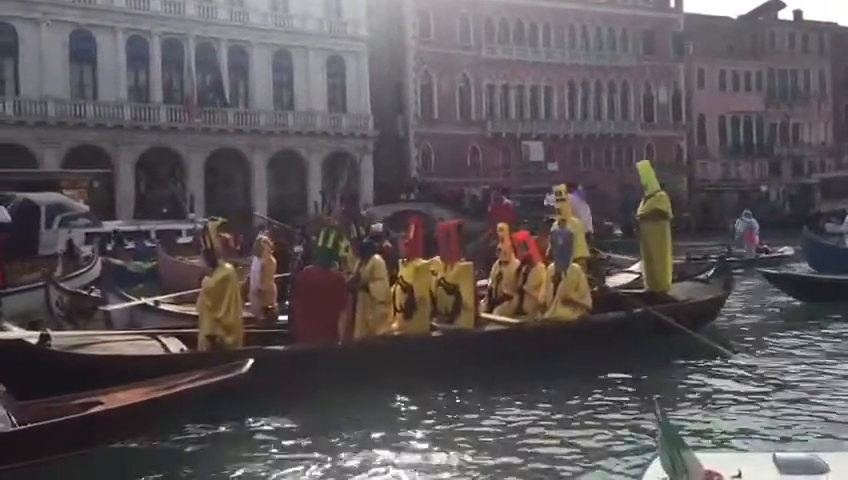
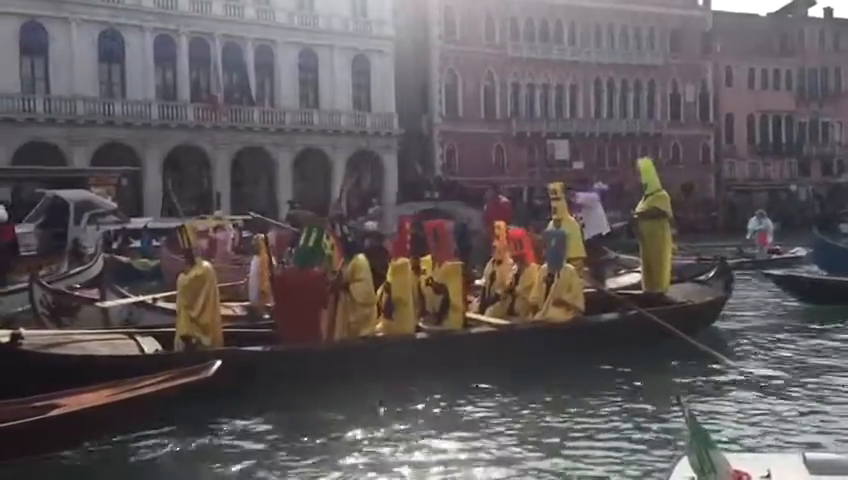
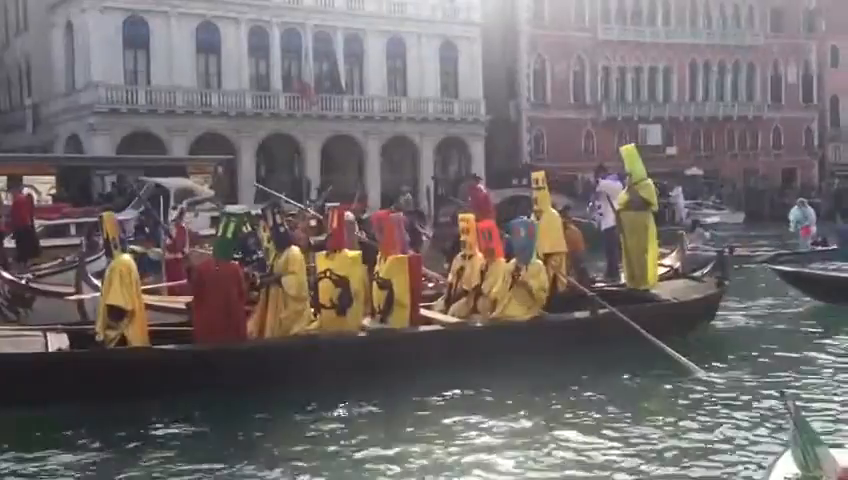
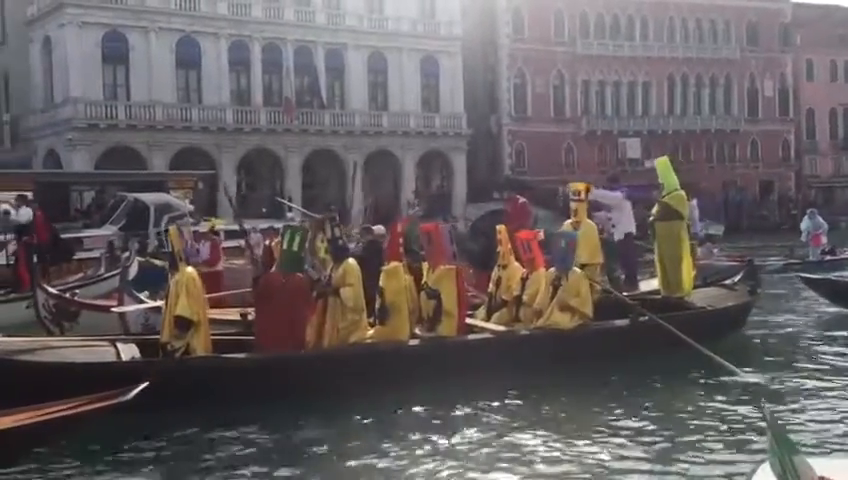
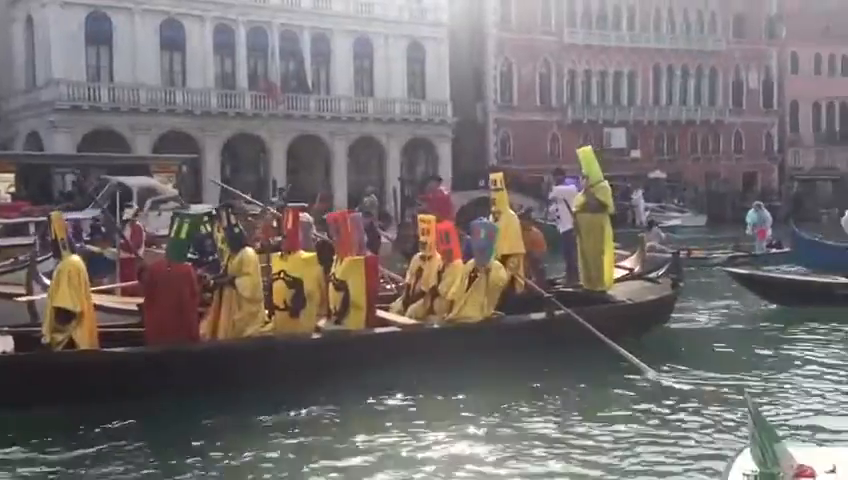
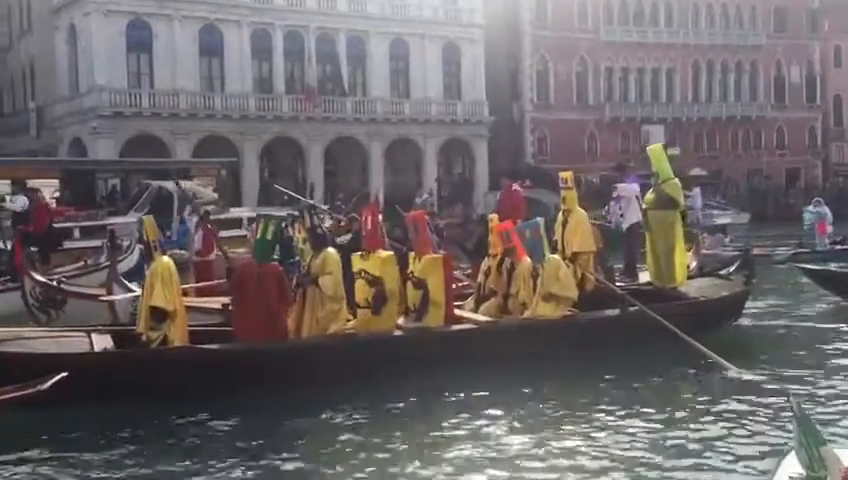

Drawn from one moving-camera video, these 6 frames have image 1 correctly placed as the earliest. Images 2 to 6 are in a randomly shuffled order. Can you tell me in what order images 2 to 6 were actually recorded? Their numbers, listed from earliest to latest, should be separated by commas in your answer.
2, 4, 6, 3, 5
